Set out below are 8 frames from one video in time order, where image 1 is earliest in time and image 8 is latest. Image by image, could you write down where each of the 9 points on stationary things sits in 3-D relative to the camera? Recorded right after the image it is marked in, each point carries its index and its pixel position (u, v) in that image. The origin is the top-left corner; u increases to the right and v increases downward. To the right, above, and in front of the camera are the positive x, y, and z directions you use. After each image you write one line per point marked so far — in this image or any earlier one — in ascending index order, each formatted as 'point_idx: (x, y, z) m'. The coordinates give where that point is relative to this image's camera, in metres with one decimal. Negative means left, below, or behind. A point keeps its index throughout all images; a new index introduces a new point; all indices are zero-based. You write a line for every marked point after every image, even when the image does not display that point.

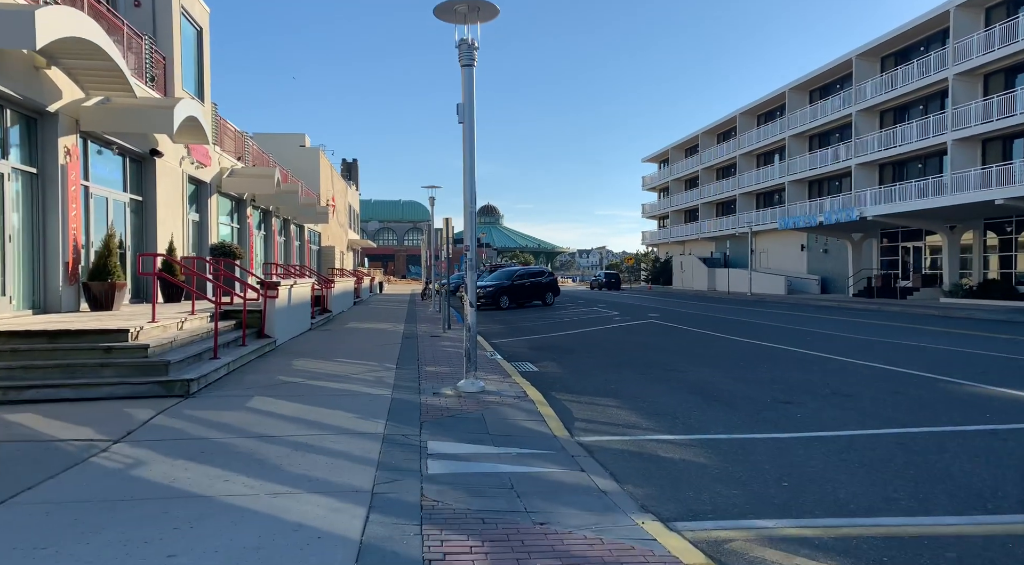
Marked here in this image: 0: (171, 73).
0: (-8.2, +5.0, +15.0) m
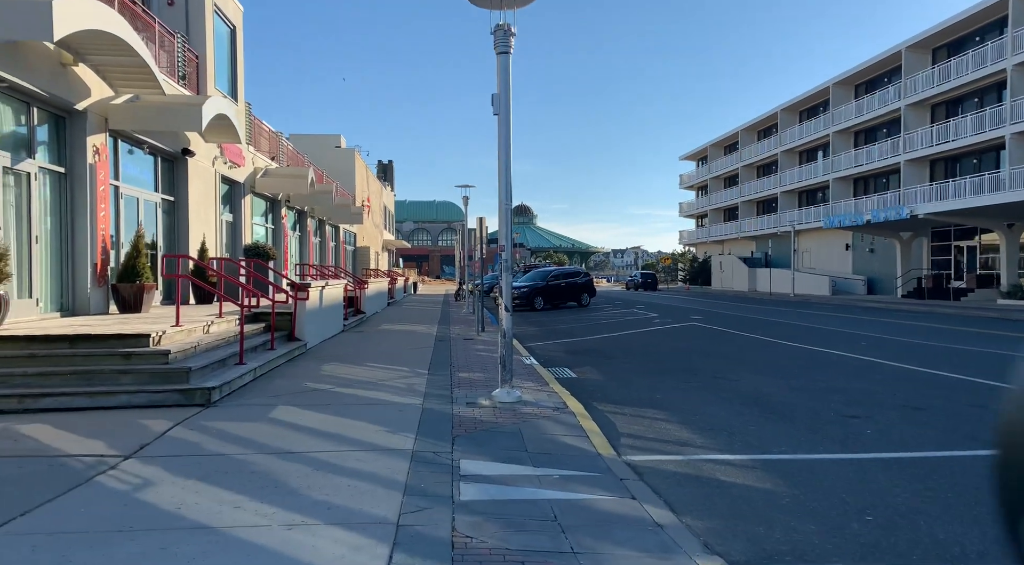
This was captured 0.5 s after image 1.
0: (-7.3, +5.0, +14.8) m
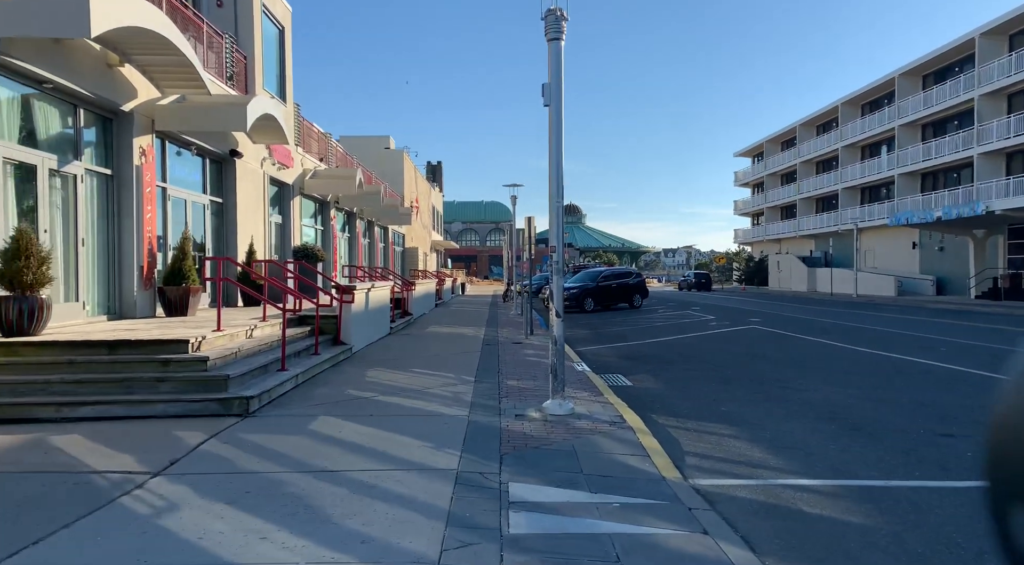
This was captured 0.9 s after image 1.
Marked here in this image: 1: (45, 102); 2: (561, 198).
0: (-6.2, +5.0, +14.8) m
1: (-6.2, +2.4, +8.2) m
2: (+0.6, +1.0, +7.2) m
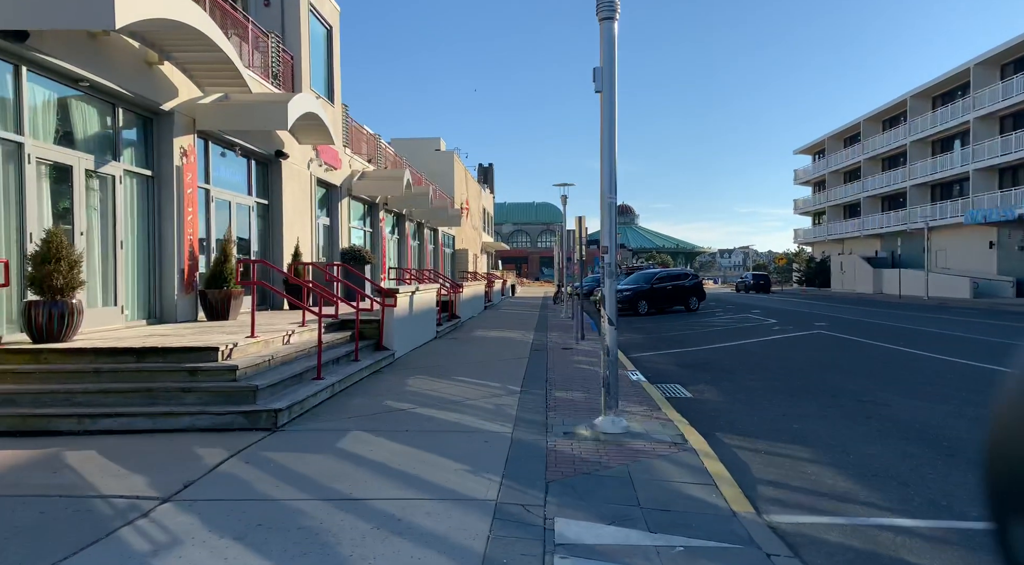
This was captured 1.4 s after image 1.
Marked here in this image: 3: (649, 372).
0: (-5.0, +4.9, +14.6) m
1: (-5.6, +2.4, +8.1) m
2: (+1.1, +0.9, +6.5) m
3: (+2.5, -1.6, +11.4) m
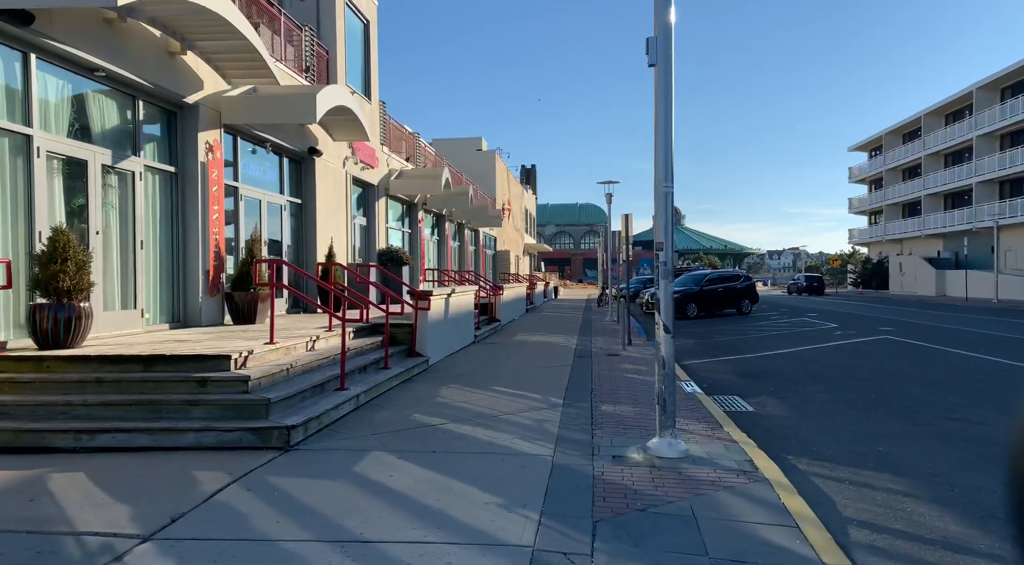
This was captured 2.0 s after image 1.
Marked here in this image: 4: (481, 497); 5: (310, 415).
0: (-4.1, +4.9, +14.2) m
1: (-5.1, +2.3, +7.7) m
2: (+1.4, +0.9, +5.7) m
3: (+3.2, -1.7, +10.4) m
4: (-0.2, -1.5, +4.5) m
5: (-1.9, -1.2, +5.8) m
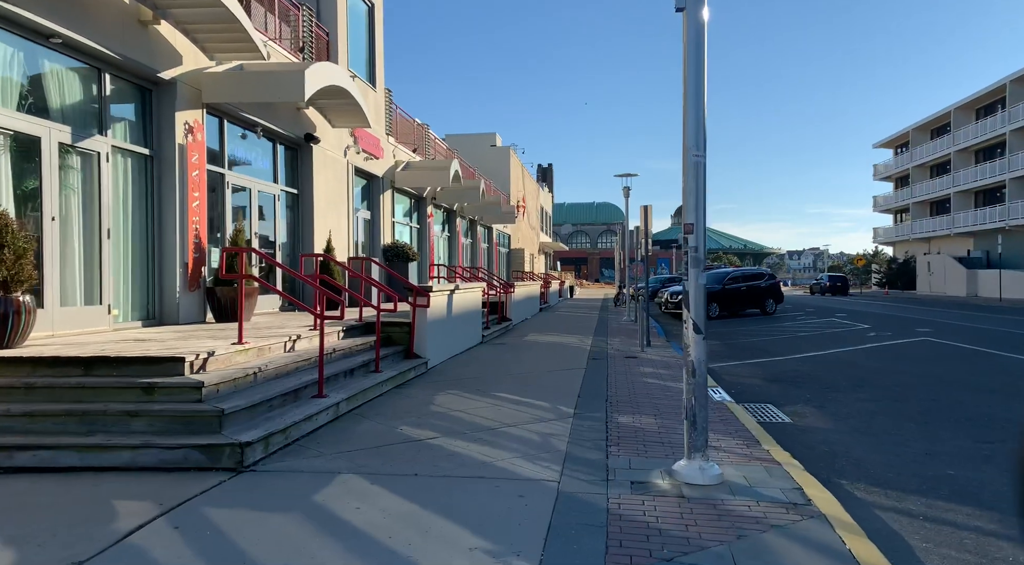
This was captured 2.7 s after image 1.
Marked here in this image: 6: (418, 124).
0: (-3.8, +5.0, +13.4) m
1: (-5.0, +2.4, +6.9) m
2: (+1.4, +1.0, +4.7) m
3: (+3.3, -1.6, +9.4) m
4: (-0.3, -1.5, +3.6) m
5: (-1.9, -1.1, +4.9) m
6: (-3.0, +5.0, +19.7) m
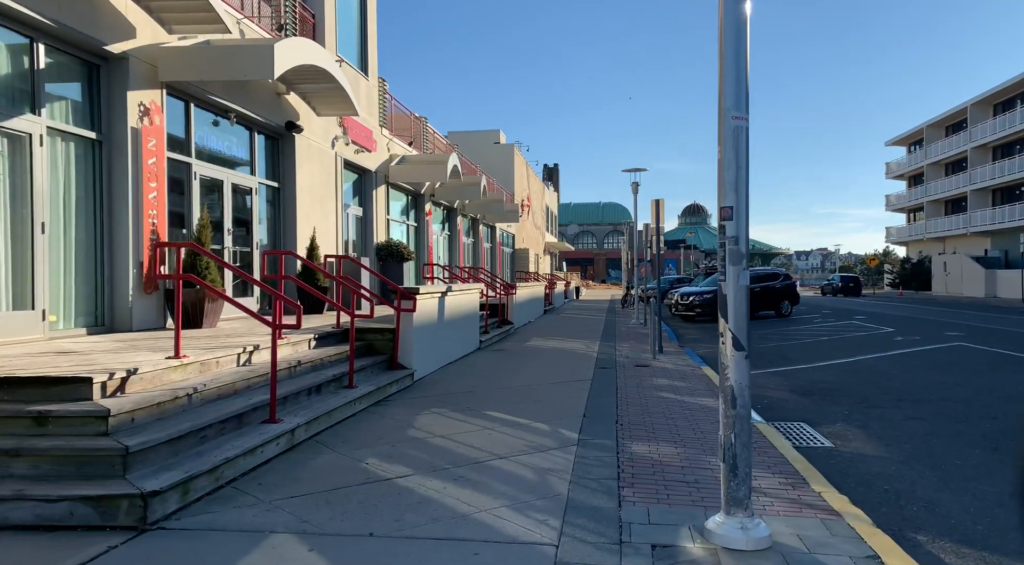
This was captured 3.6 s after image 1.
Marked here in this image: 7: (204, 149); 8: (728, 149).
0: (-3.8, +4.9, +12.4) m
1: (-5.1, +2.4, +5.9) m
2: (+1.4, +1.0, +3.7) m
3: (+3.3, -1.6, +8.3) m
4: (-0.4, -1.5, +2.5) m
5: (-2.0, -1.2, +3.9) m
6: (-2.9, +5.0, +18.7) m
7: (-4.6, +2.0, +9.2) m
8: (+1.2, +0.8, +3.6) m
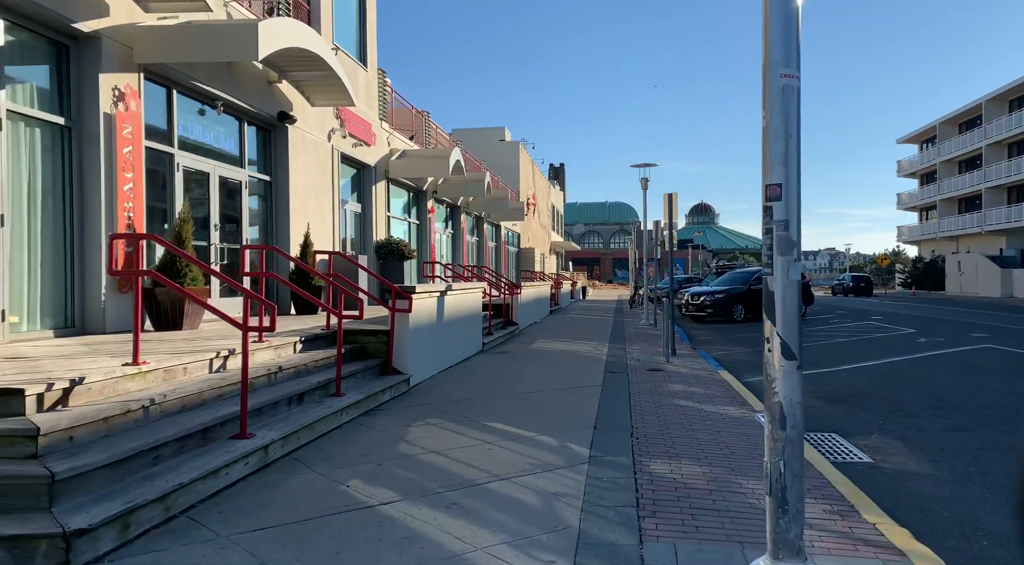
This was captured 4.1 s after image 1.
0: (-3.8, +5.0, +11.8) m
1: (-5.1, +2.4, +5.4) m
2: (+1.4, +1.0, +3.1) m
3: (+3.3, -1.6, +7.7) m
4: (-0.4, -1.4, +1.9) m
5: (-2.0, -1.1, +3.3) m
6: (-2.8, +5.0, +18.2) m
7: (-4.6, +2.0, +8.7) m
8: (+1.3, +0.8, +3.0) m
